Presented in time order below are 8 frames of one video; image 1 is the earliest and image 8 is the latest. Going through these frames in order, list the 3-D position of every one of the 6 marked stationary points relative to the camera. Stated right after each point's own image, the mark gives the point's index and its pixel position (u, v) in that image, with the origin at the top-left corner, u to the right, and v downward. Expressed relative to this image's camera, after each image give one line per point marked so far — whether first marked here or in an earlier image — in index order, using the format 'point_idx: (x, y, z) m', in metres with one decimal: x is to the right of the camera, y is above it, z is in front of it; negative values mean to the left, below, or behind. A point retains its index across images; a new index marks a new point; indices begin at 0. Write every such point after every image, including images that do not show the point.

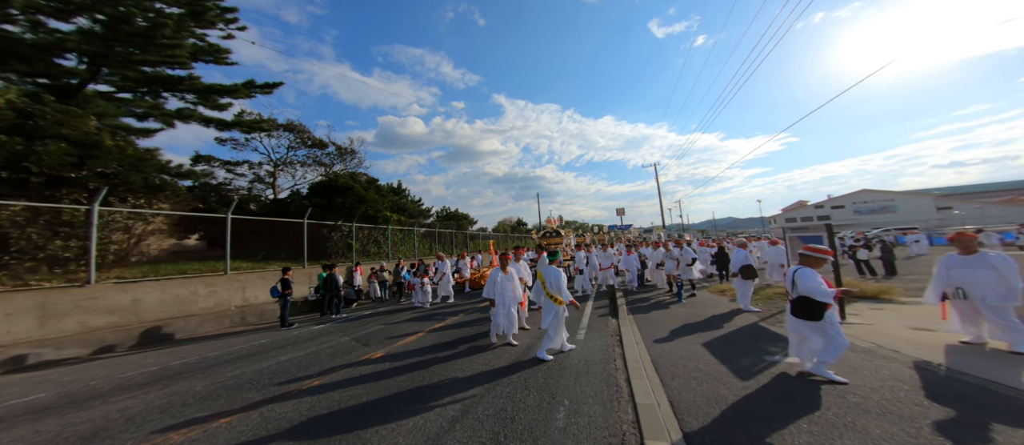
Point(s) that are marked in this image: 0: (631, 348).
0: (+2.3, -2.4, +5.4) m
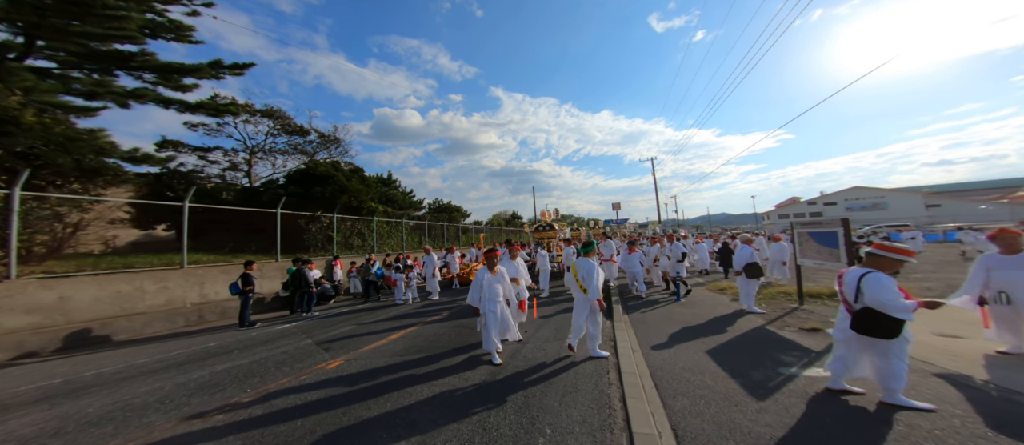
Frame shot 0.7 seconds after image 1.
0: (+1.9, -2.2, +4.7) m
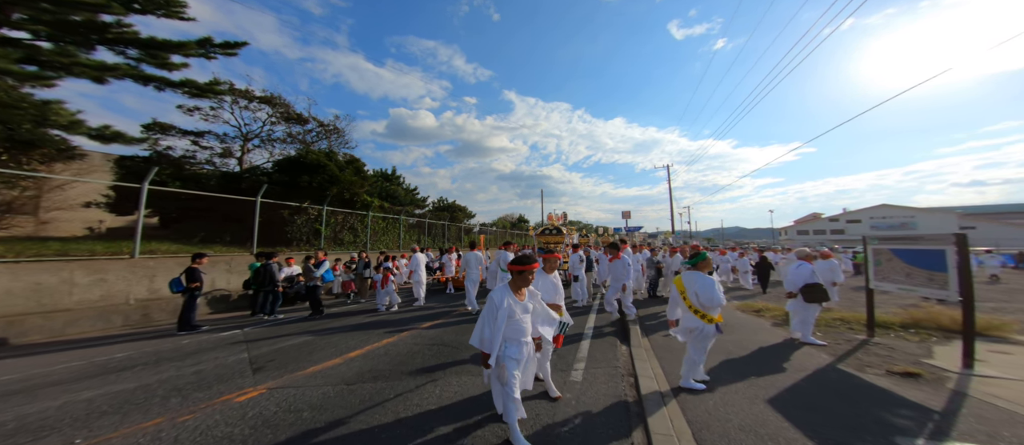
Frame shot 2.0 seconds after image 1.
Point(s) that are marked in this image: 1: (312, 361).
0: (+1.7, -2.2, +3.4) m
1: (-3.3, -2.3, +4.7) m
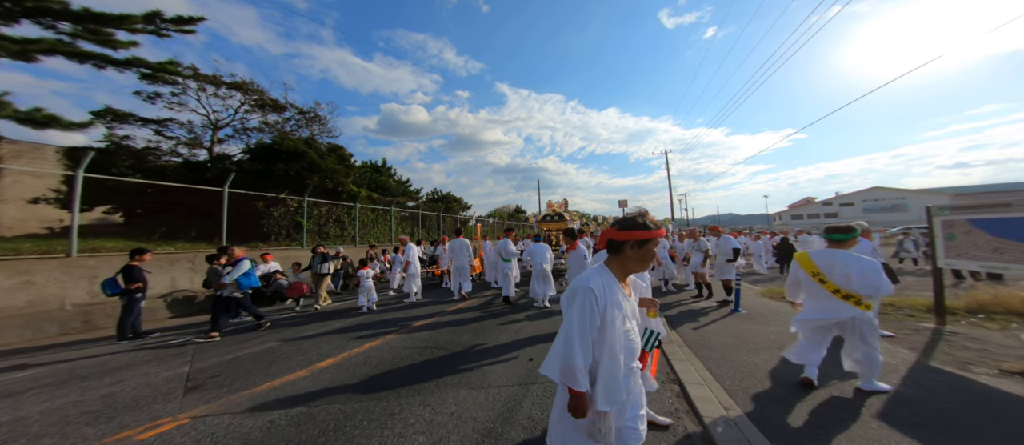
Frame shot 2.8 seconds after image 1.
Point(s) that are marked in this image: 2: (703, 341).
0: (+1.8, -1.8, +2.4) m
1: (-3.1, -2.0, +3.7) m
2: (+3.5, -2.1, +5.1) m
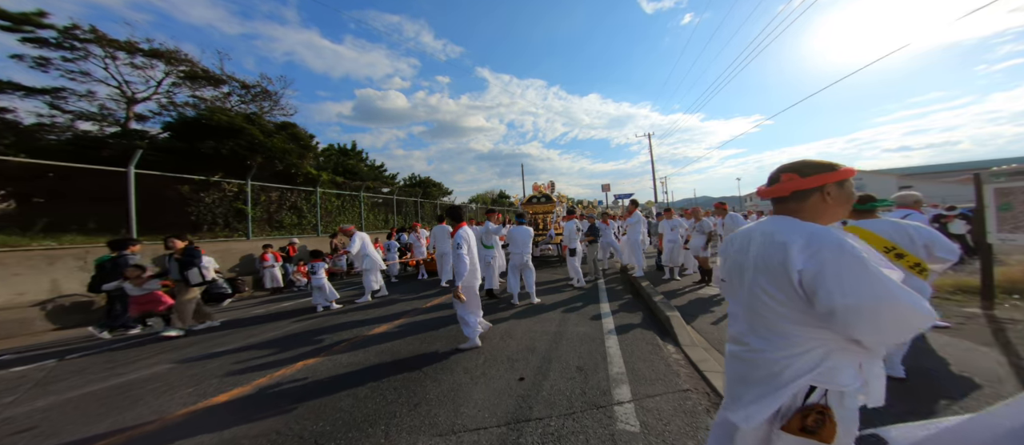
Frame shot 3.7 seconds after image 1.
0: (+1.8, -1.6, +1.4) m
1: (-3.3, -1.8, +2.4) m
2: (+3.2, -1.7, +4.2) m
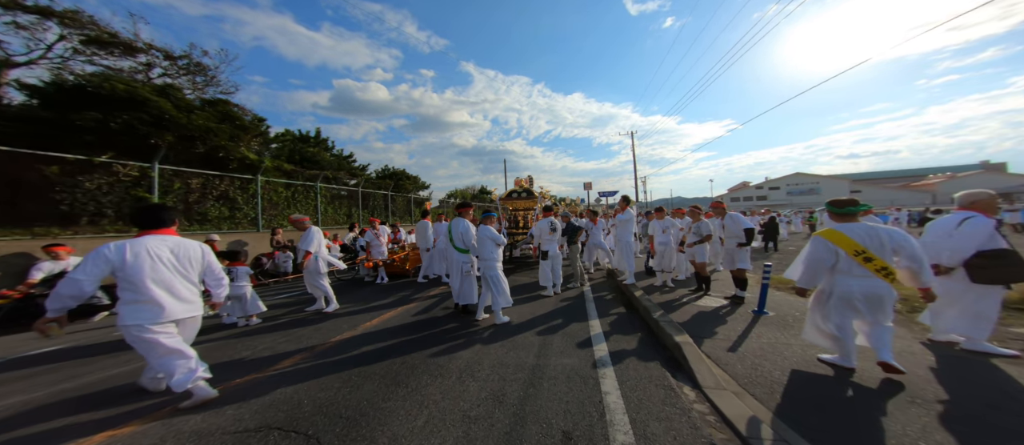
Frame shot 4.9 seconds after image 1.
0: (+1.5, -1.6, +0.3) m
1: (-3.6, -1.8, +1.0) m
2: (+2.8, -1.7, +3.2) m
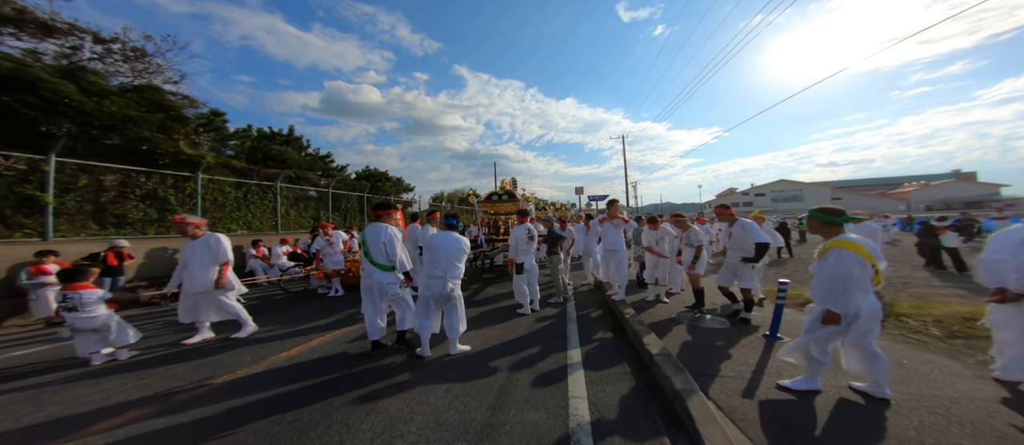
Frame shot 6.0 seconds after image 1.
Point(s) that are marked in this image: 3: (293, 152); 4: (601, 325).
0: (+1.1, -1.6, -0.7) m
1: (-4.0, -1.8, -0.1) m
2: (+2.3, -1.8, +2.3) m
3: (-12.3, +4.0, +16.0) m
4: (+1.7, -1.9, +5.4) m
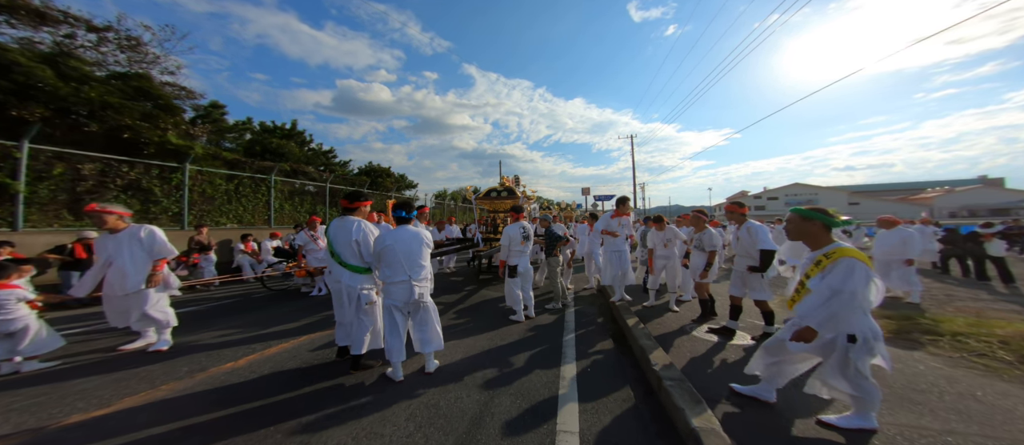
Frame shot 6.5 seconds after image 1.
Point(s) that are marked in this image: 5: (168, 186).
0: (+0.8, -1.6, -1.2) m
1: (-4.3, -1.7, -0.5) m
2: (+2.1, -1.8, +1.7) m
3: (-12.1, +4.3, +15.8) m
4: (+1.5, -1.9, +4.9) m
5: (-9.2, +1.0, +7.6) m
